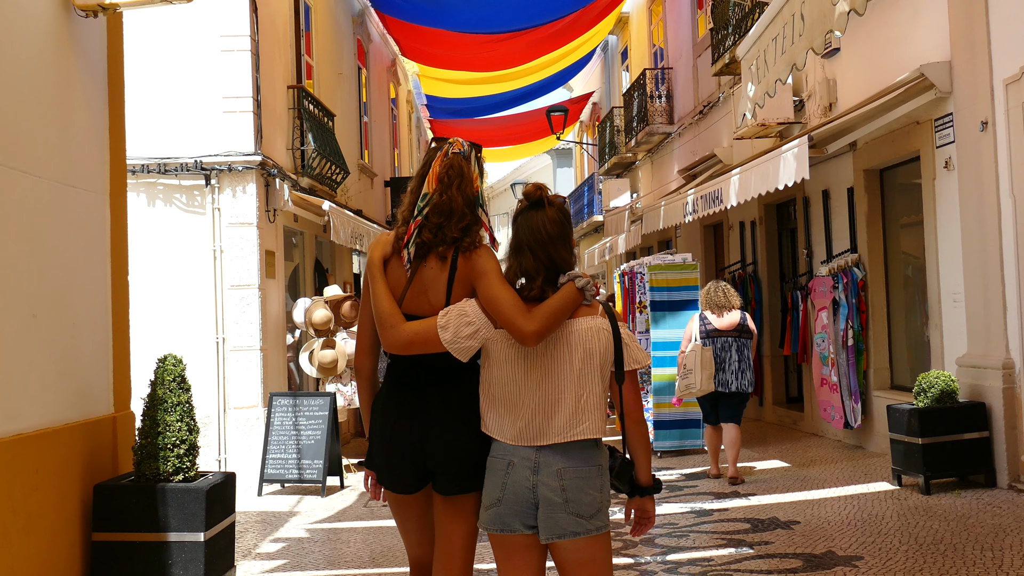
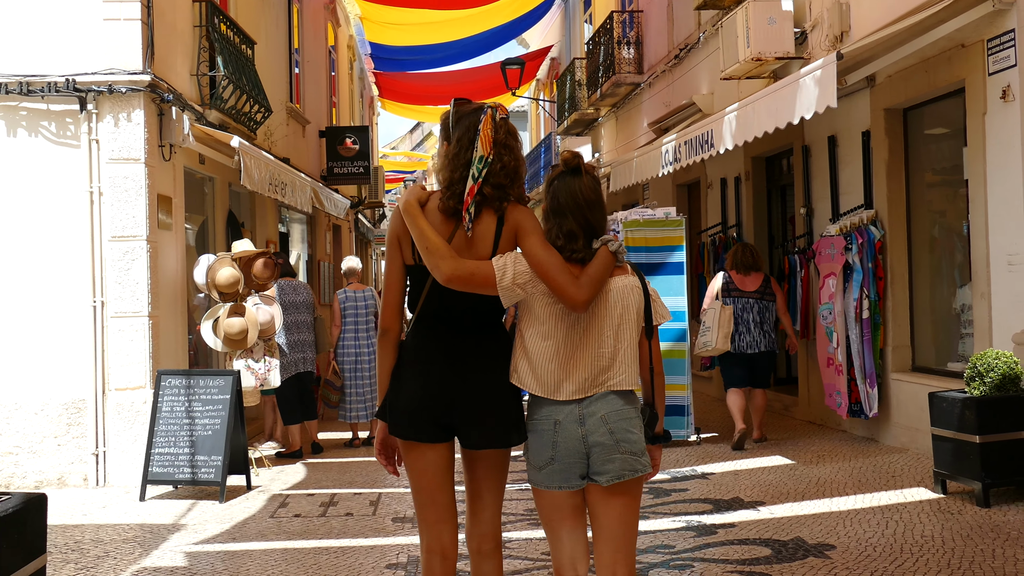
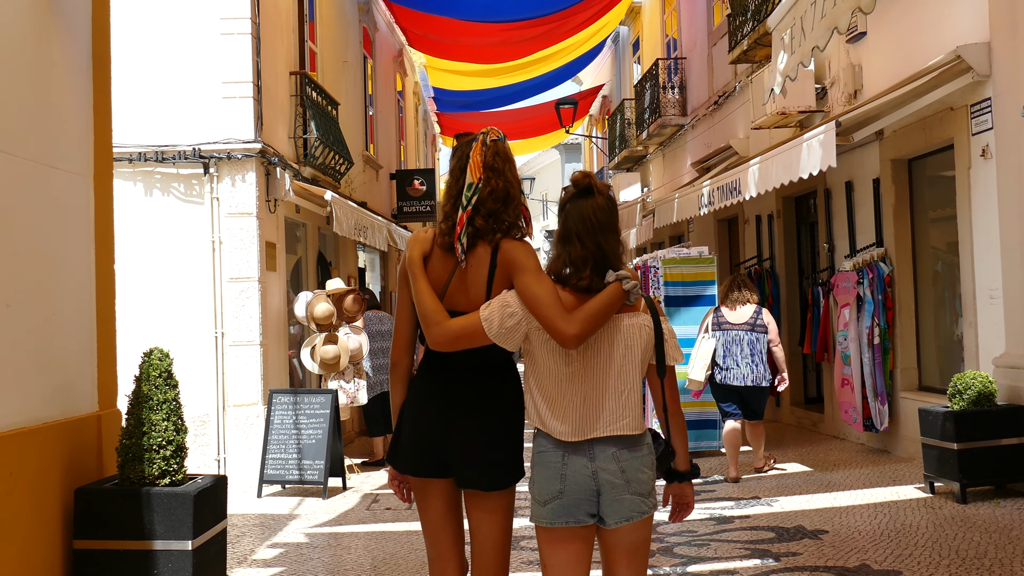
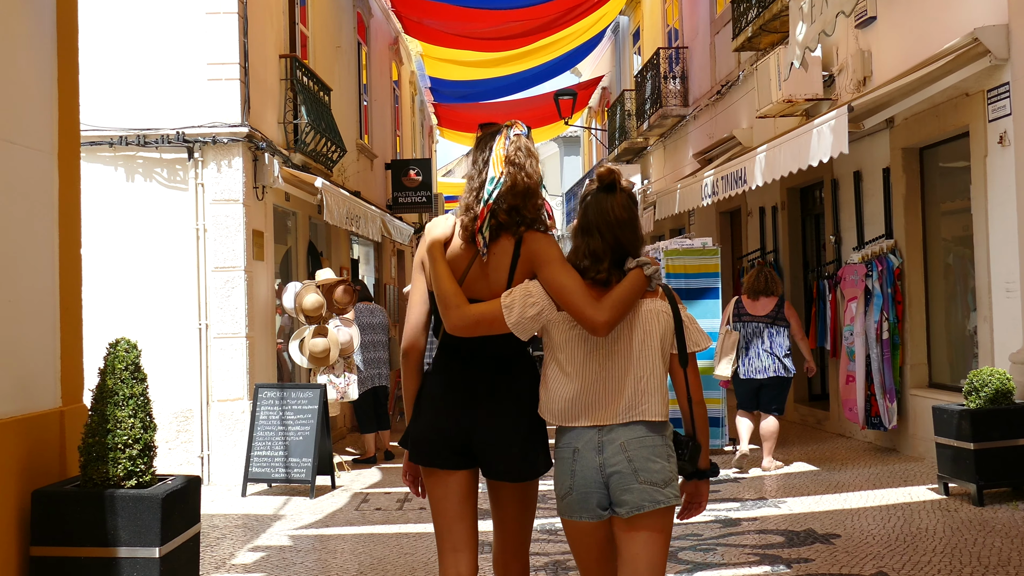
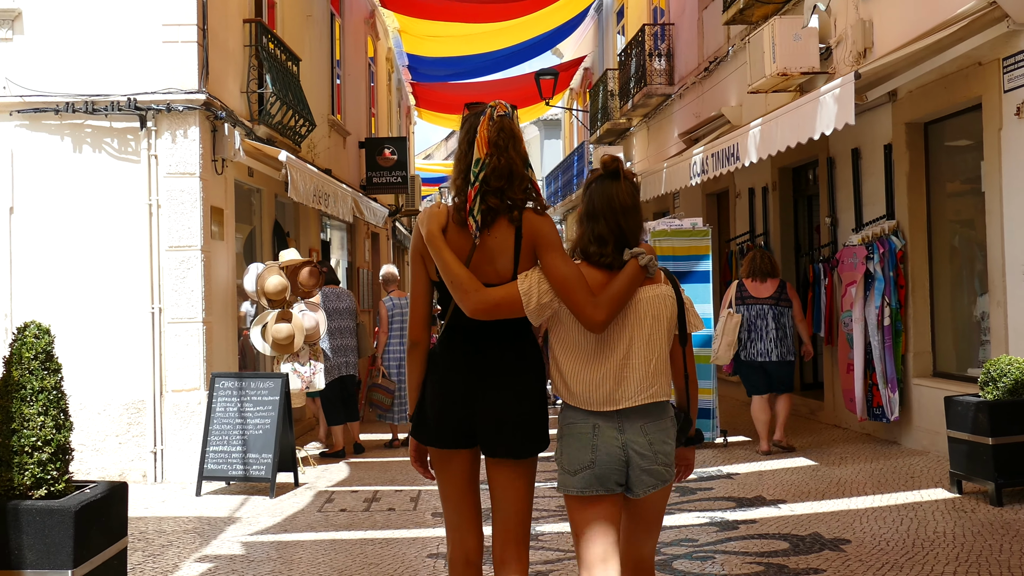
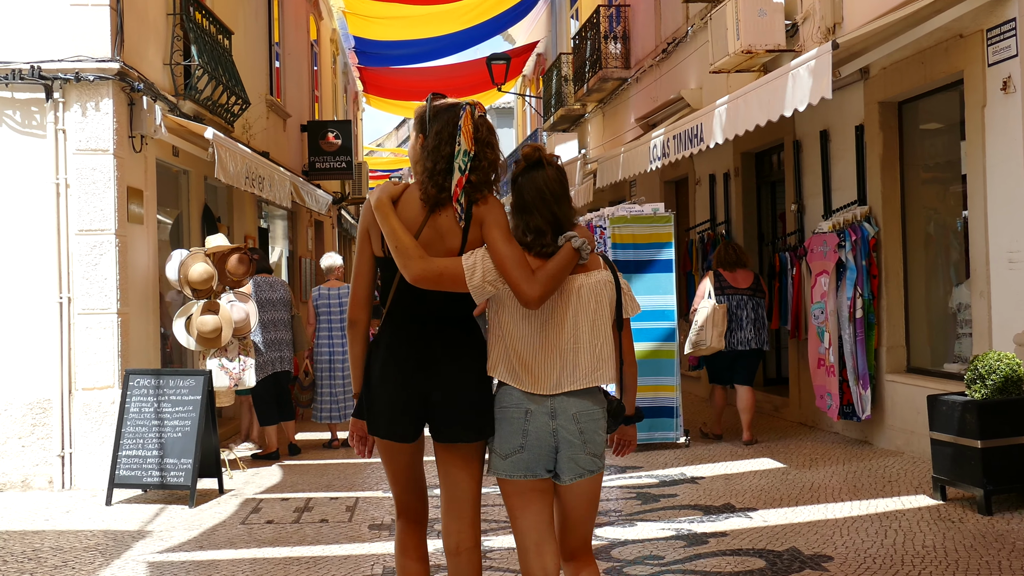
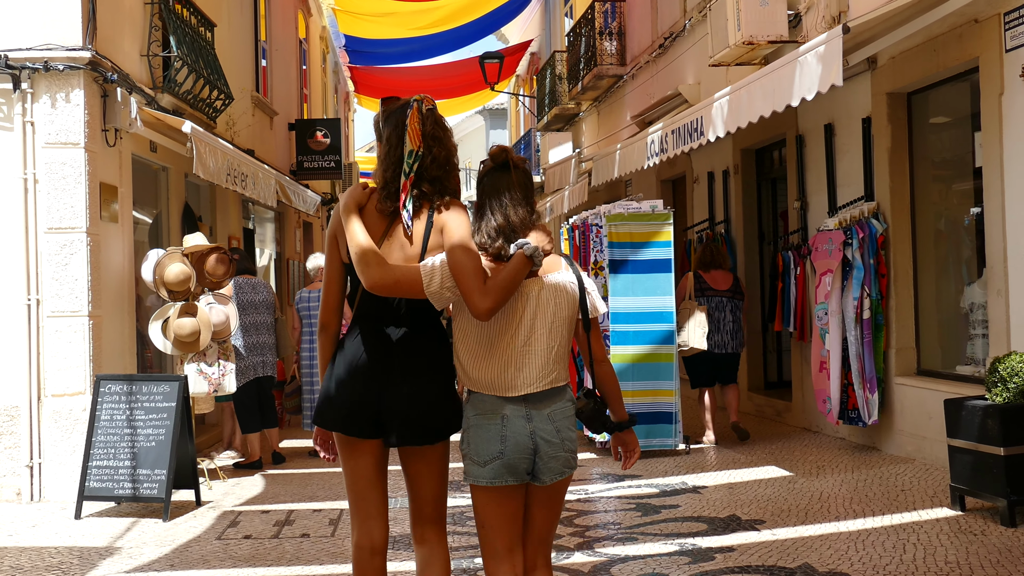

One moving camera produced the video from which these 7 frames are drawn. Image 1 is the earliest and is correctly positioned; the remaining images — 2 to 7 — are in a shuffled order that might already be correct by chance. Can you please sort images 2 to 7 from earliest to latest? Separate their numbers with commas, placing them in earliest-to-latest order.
3, 4, 5, 2, 6, 7
